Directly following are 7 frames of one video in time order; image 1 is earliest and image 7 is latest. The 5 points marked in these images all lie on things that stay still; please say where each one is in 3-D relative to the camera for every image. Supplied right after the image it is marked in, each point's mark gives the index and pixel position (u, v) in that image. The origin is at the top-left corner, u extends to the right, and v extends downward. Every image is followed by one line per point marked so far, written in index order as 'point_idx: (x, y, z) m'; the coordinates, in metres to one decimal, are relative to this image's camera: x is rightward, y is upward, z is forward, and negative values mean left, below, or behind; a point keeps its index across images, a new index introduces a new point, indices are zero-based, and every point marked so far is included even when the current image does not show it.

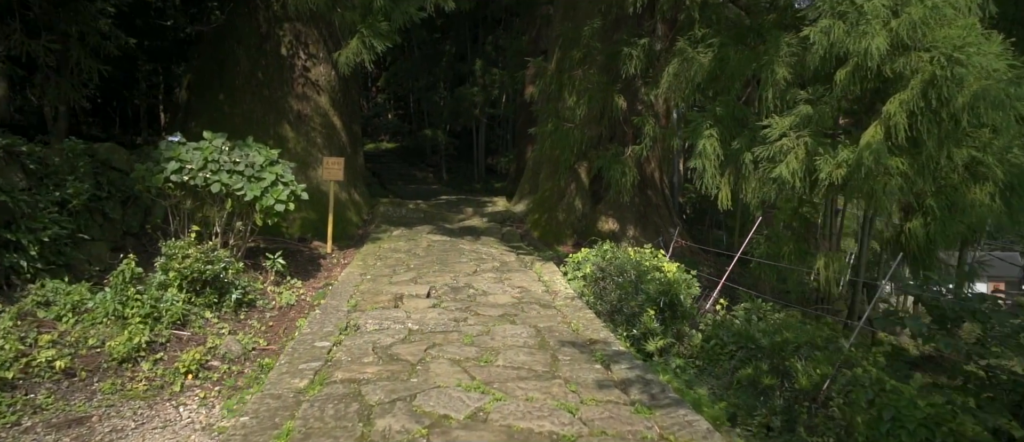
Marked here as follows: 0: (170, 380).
0: (-2.5, -1.2, +4.6) m
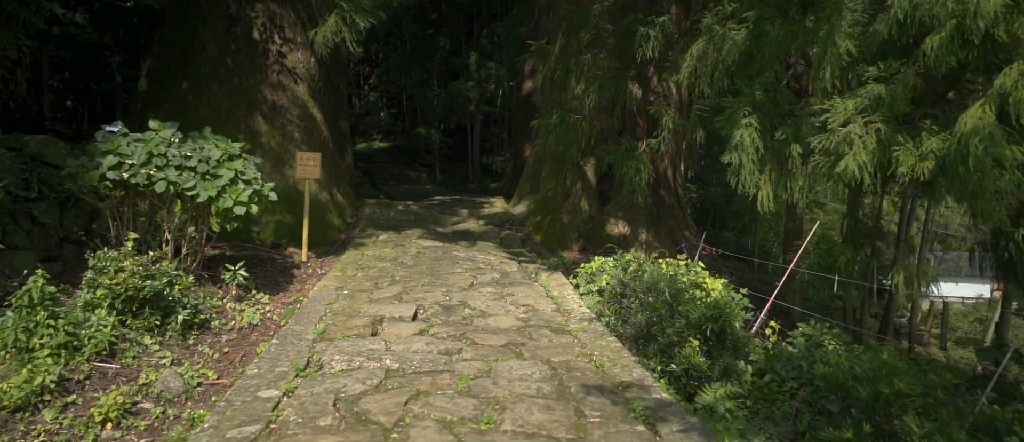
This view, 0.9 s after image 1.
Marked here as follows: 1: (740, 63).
0: (-2.5, -1.2, +3.6) m
1: (+2.2, +1.5, +5.9) m
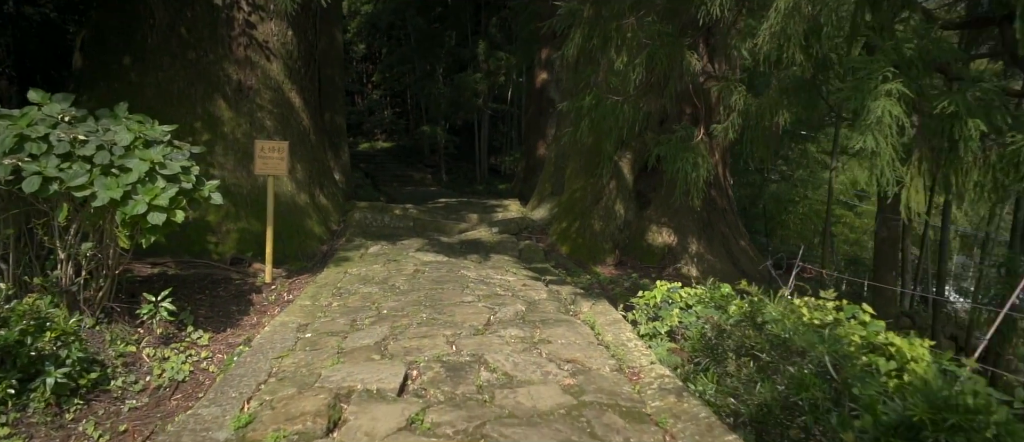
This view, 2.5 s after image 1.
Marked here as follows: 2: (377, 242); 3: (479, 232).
0: (-2.3, -1.3, +1.9) m
1: (+2.4, +1.4, +4.2) m
2: (-1.6, -0.3, +7.7) m
3: (-0.4, -0.1, +8.1) m
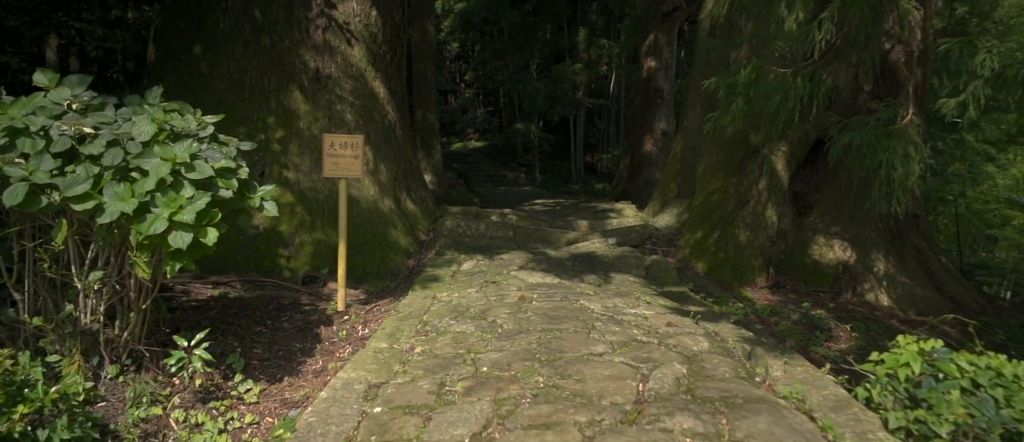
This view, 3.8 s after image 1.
0: (-1.8, -1.4, +0.8) m
1: (+3.1, +1.3, +2.5) m
2: (-0.4, -0.4, +6.4) m
3: (+0.8, -0.2, +6.7) m
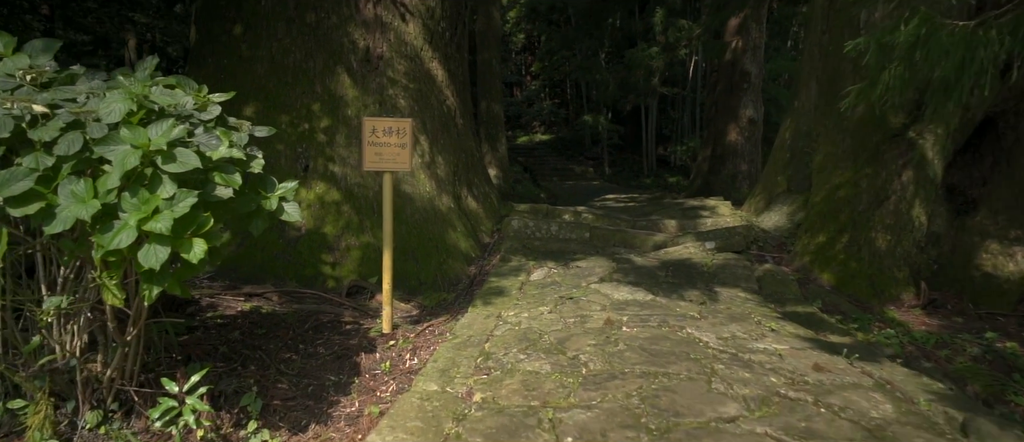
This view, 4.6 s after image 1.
0: (-1.7, -1.4, +0.1) m
1: (+3.3, +1.3, +1.2) m
2: (+0.3, -0.4, +5.5) m
3: (+1.5, -0.2, +5.6) m
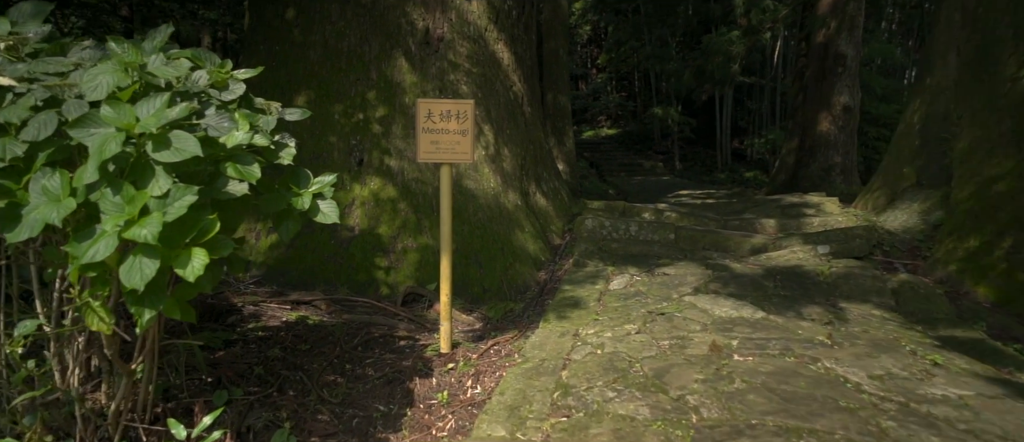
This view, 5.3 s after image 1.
0: (-1.7, -1.5, -0.4) m
1: (+3.4, +1.3, +0.2) m
2: (+0.8, -0.4, +4.8) m
3: (+2.1, -0.2, +4.8) m
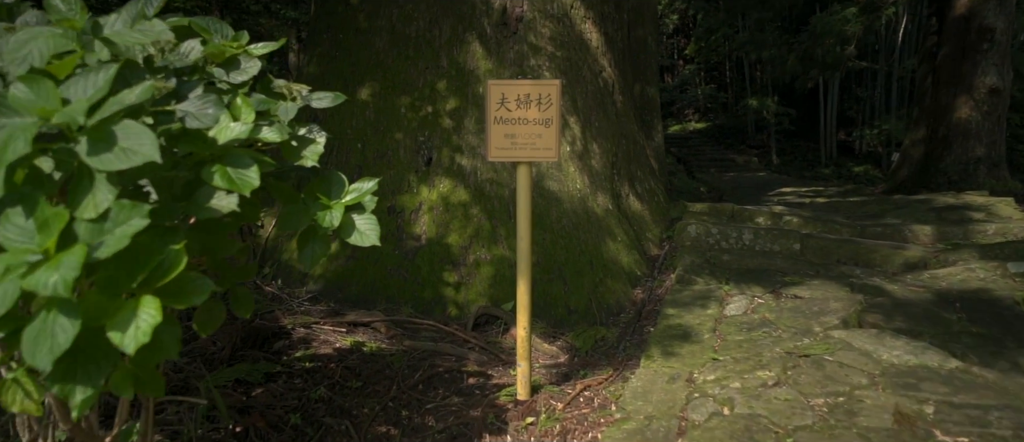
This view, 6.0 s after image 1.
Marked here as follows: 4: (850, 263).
0: (-1.8, -1.5, -0.9) m
1: (+3.4, +1.2, -1.0) m
2: (+1.4, -0.4, +3.9) m
3: (+2.7, -0.3, +3.8) m
4: (+2.3, -0.3, +4.3) m
